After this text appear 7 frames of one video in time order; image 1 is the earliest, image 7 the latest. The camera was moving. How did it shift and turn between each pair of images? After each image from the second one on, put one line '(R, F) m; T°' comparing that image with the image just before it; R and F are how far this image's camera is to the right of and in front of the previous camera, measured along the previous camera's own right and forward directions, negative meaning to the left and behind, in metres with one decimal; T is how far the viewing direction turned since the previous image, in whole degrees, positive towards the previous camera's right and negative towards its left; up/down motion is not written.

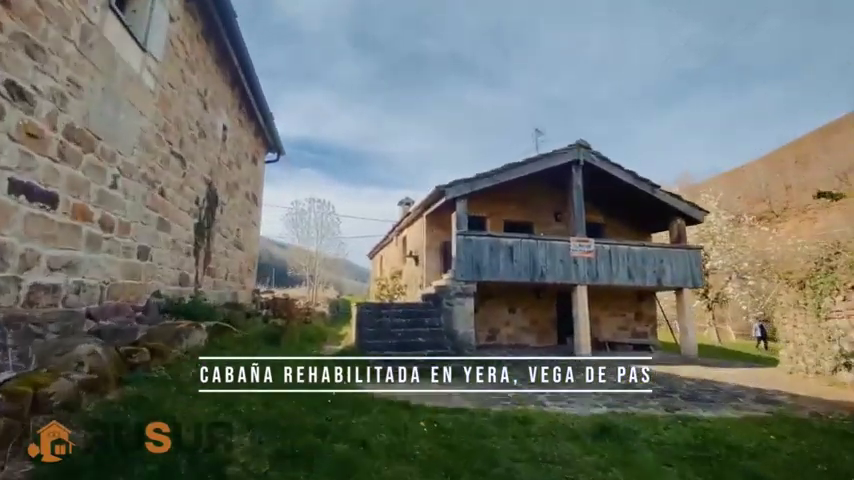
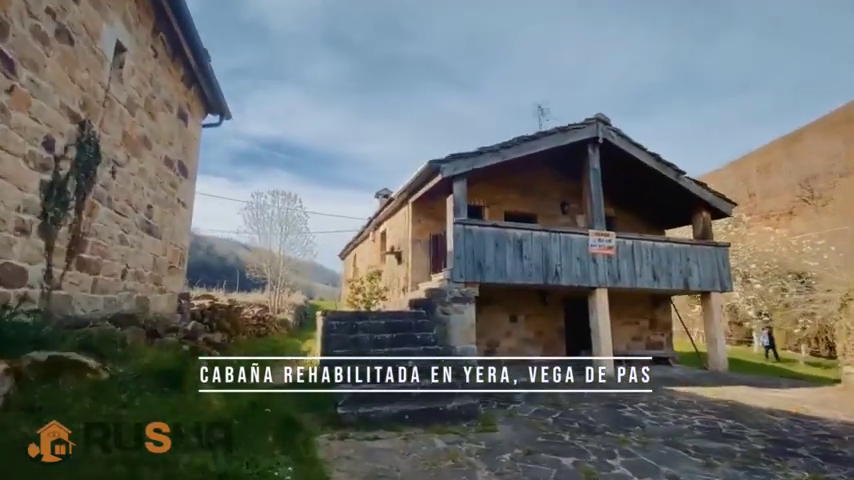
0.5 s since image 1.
(-0.3, +2.0) m; +4°
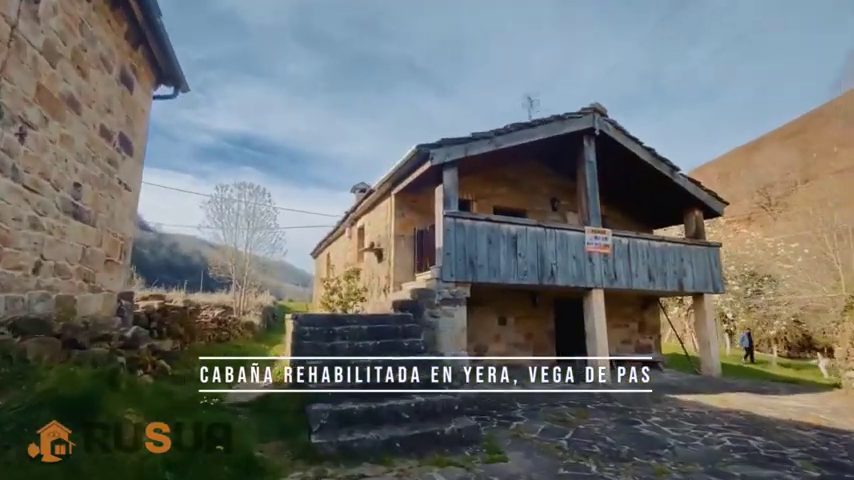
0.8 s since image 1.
(-0.2, +0.7) m; +4°
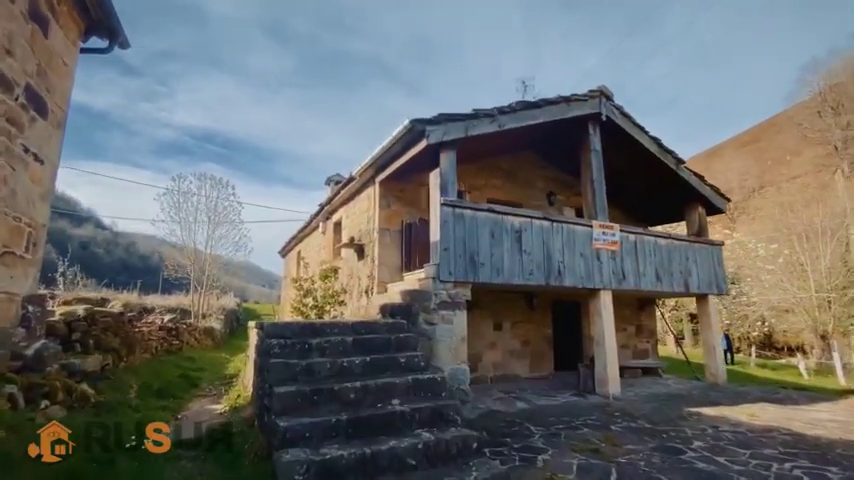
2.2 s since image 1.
(-0.3, +1.0) m; +4°
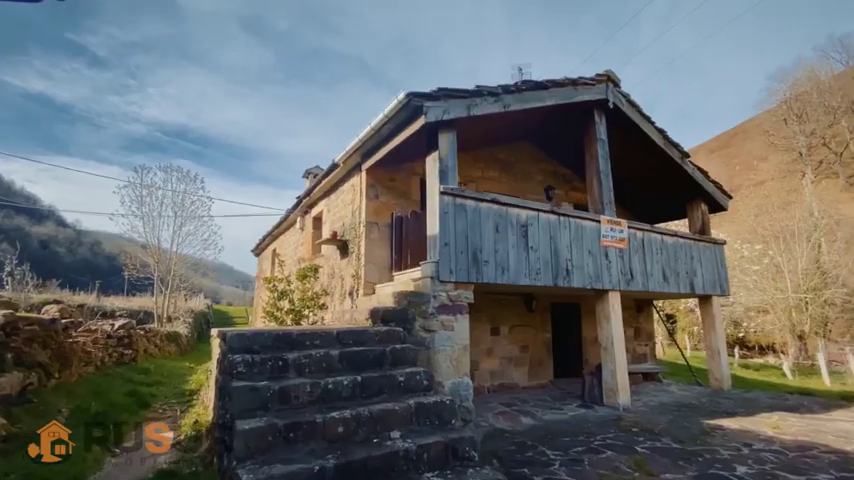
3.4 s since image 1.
(-0.2, +0.7) m; +3°
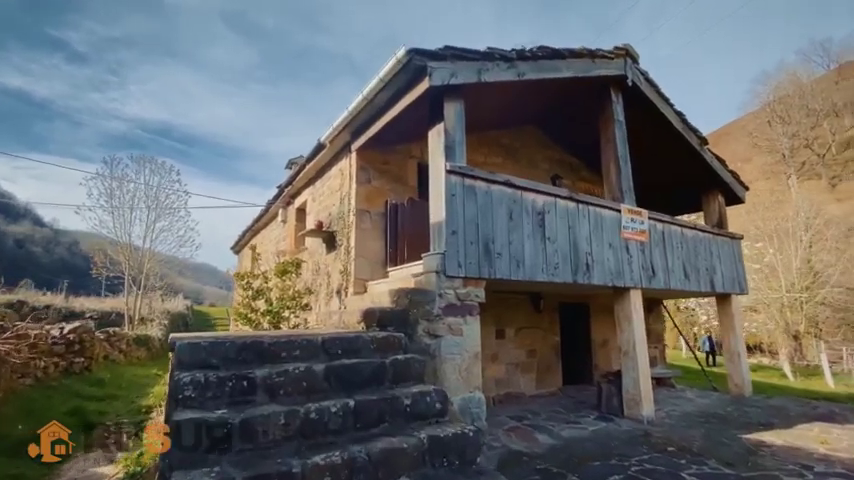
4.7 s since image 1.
(-0.1, +0.7) m; +2°
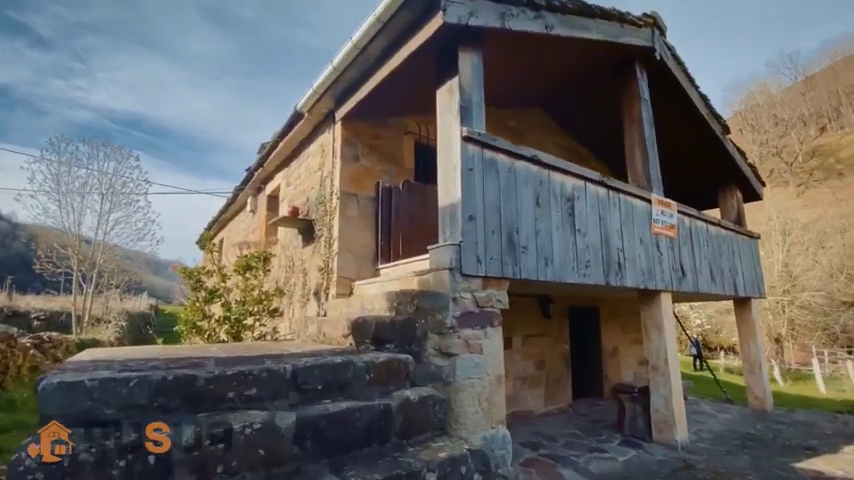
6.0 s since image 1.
(-0.2, +0.9) m; +3°
